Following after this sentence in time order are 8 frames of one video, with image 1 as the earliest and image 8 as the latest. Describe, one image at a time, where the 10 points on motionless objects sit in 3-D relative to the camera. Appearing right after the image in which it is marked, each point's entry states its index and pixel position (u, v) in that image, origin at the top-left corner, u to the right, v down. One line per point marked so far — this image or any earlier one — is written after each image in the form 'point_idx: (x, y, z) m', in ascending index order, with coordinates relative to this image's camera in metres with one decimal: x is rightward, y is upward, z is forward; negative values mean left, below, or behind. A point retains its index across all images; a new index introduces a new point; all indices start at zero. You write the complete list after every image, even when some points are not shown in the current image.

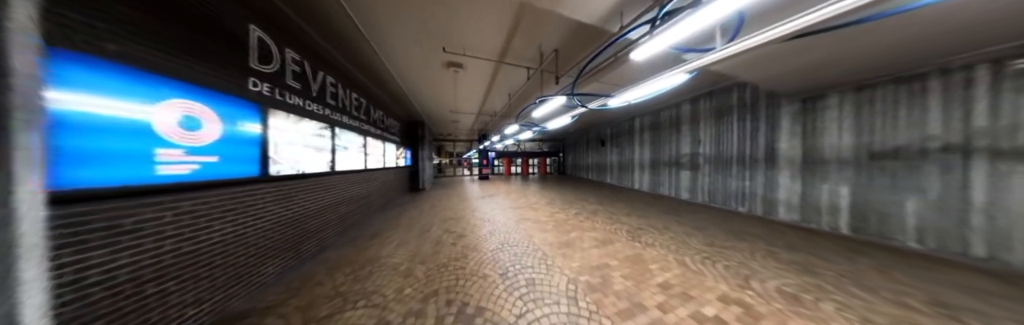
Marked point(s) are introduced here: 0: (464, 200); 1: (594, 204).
0: (-1.6, -1.1, +5.1) m
1: (+2.1, -1.1, +4.3) m
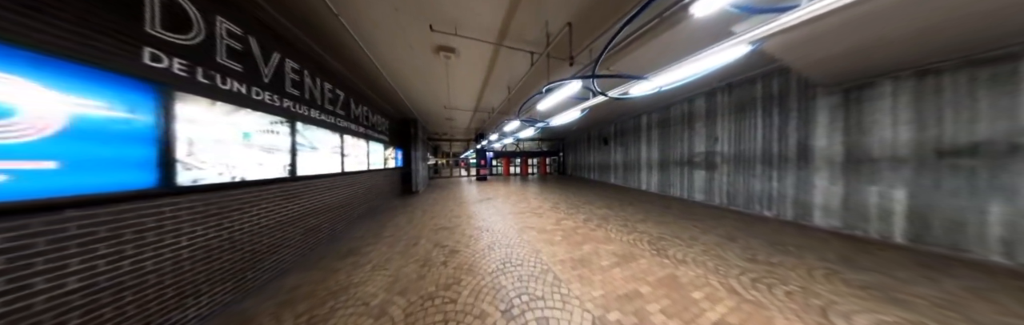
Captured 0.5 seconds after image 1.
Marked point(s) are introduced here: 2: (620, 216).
0: (-1.6, -1.2, +4.7) m
1: (+2.2, -1.1, +3.9) m
2: (+2.3, -1.1, +3.4) m
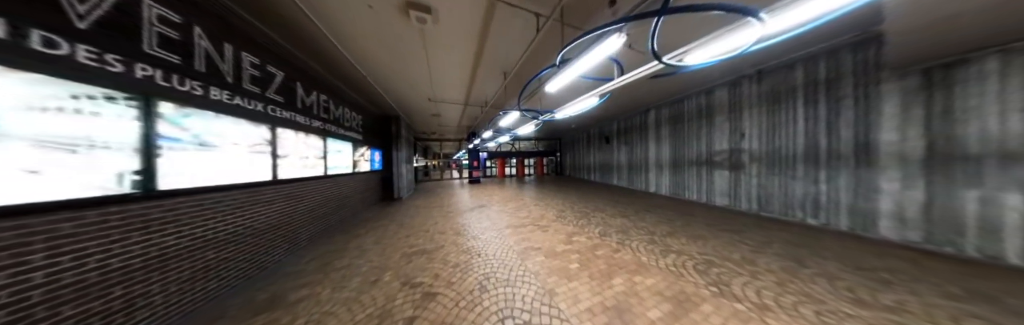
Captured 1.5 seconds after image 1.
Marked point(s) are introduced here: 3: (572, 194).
0: (-1.6, -1.2, +3.9) m
1: (+2.1, -1.1, +3.3) m
2: (+2.2, -1.1, +2.8) m
3: (+2.0, -1.0, +5.5) m
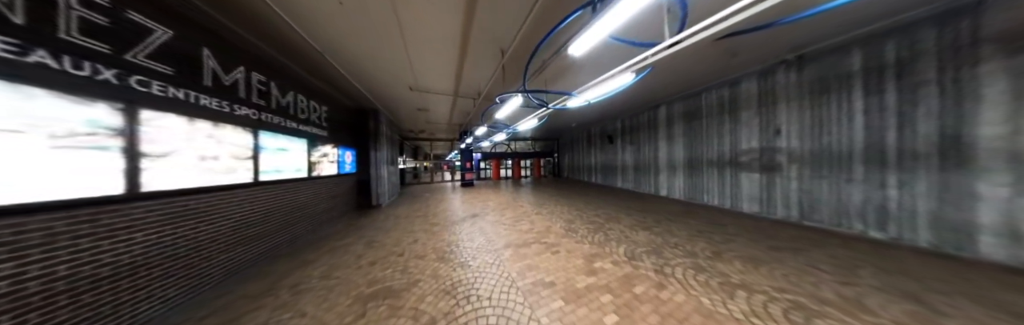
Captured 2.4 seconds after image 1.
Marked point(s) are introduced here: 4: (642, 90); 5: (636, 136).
0: (-1.7, -1.2, +3.2) m
1: (+2.1, -1.1, +2.7) m
2: (+2.2, -1.1, +2.3) m
3: (+1.9, -1.1, +5.0) m
4: (+3.0, +1.7, +3.9) m
5: (+4.3, +0.9, +5.8) m
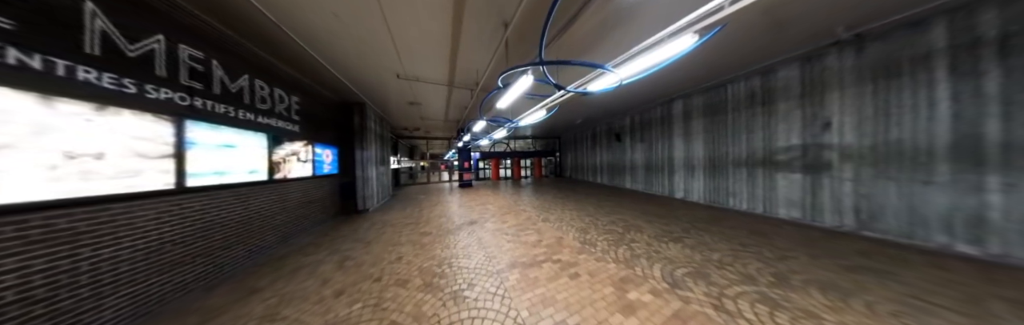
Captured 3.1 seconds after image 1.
0: (-1.6, -1.2, +2.8) m
1: (+2.2, -1.1, +2.3) m
2: (+2.3, -1.1, +1.8) m
3: (+2.0, -1.1, +4.5) m
4: (+3.0, +1.7, +3.4) m
5: (+4.3, +1.0, +5.4) m
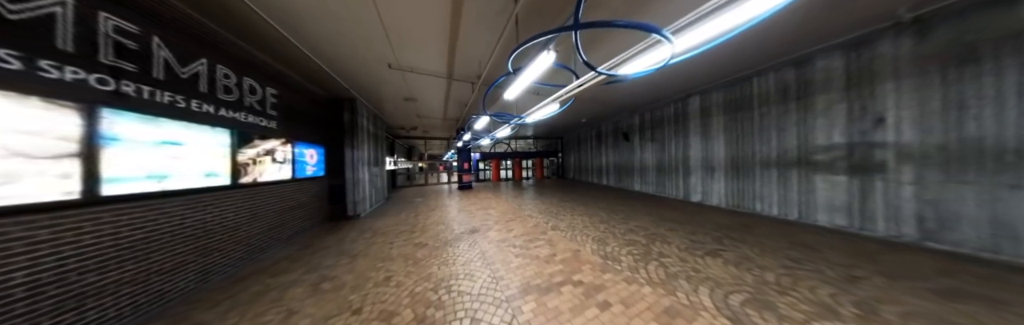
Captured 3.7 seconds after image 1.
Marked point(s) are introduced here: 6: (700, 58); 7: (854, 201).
0: (-1.5, -1.2, +2.4) m
1: (+2.3, -1.1, +2.0) m
2: (+2.4, -1.1, +1.5) m
3: (+2.1, -1.1, +4.2) m
4: (+3.1, +1.7, +3.1) m
5: (+4.4, +0.9, +5.1) m
6: (+2.9, +1.6, +2.5) m
7: (+4.9, -0.6, +2.4) m
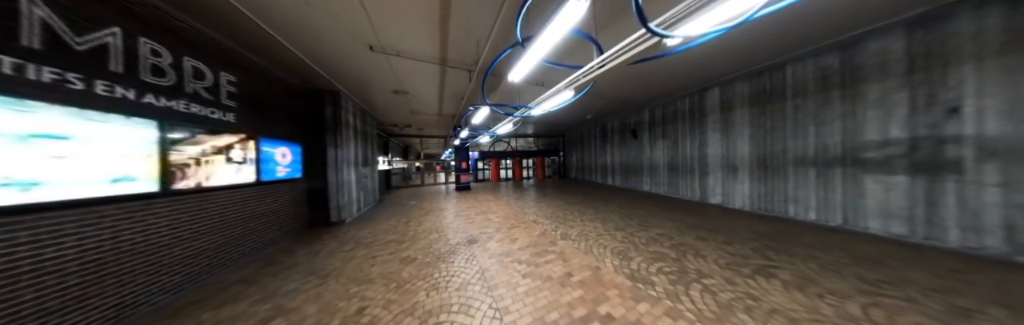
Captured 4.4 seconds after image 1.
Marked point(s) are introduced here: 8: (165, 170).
0: (-1.4, -1.2, +2.0) m
1: (+2.4, -1.1, +1.6) m
2: (+2.5, -1.1, +1.1) m
3: (+2.1, -1.1, +3.8) m
4: (+3.2, +1.7, +2.7) m
5: (+4.5, +1.0, +4.7) m
6: (+2.9, +1.6, +2.1) m
7: (+5.0, -0.5, +2.1) m
8: (-3.2, -0.1, +1.5) m
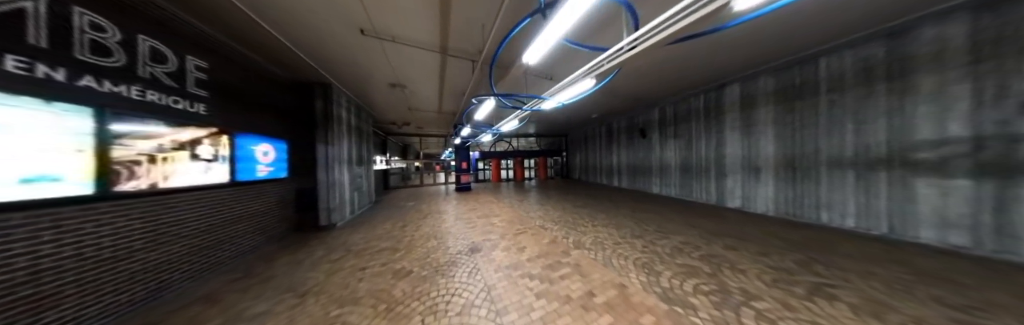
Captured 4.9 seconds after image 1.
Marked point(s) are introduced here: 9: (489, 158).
0: (-1.3, -1.2, +1.8) m
1: (+2.5, -1.1, +1.3) m
2: (+2.6, -1.1, +0.9) m
3: (+2.2, -1.1, +3.6) m
4: (+3.3, +1.7, +2.5) m
5: (+4.6, +1.0, +4.5) m
6: (+3.0, +1.6, +1.9) m
7: (+5.1, -0.6, +1.8) m
8: (-3.1, 0.0, +1.3) m
9: (-1.3, +0.3, +9.7) m
